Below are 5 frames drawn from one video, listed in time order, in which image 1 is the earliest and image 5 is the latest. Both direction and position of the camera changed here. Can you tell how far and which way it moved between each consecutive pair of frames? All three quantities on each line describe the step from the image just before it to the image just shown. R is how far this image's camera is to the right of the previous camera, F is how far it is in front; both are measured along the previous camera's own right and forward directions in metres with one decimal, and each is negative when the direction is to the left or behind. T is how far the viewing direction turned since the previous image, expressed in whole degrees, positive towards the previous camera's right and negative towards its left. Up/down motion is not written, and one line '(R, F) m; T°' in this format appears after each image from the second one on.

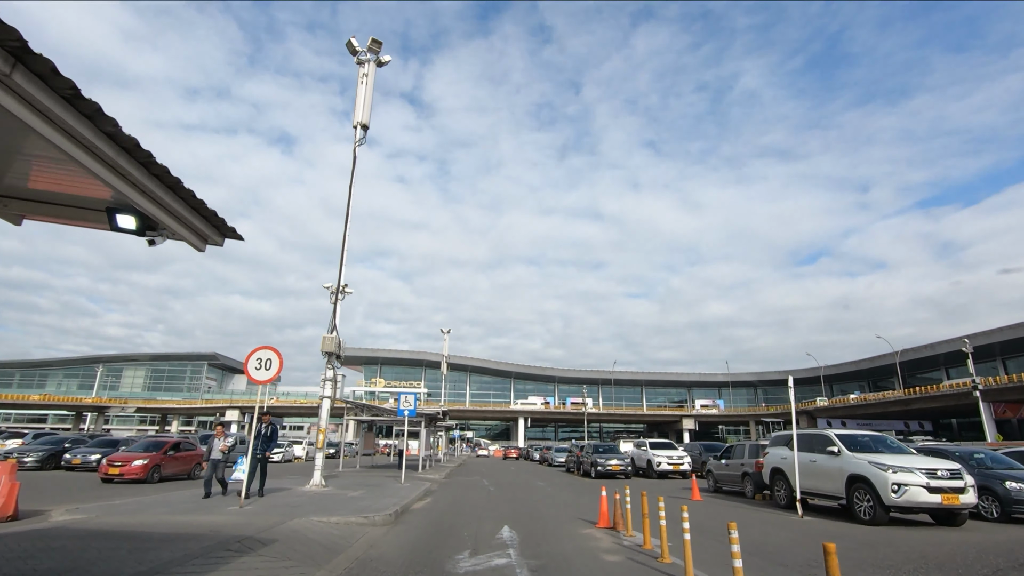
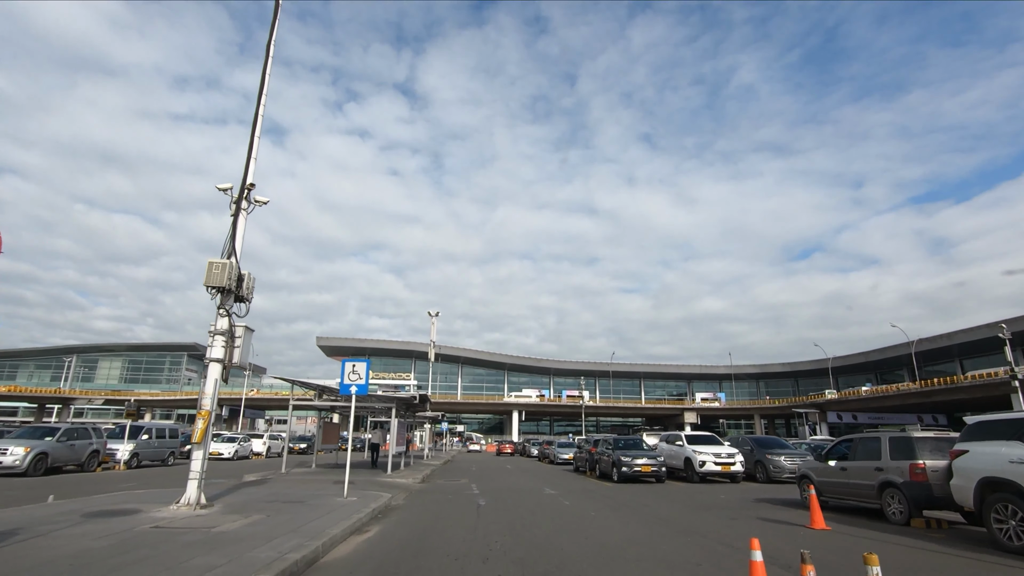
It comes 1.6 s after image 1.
(-0.2, +6.5) m; +1°
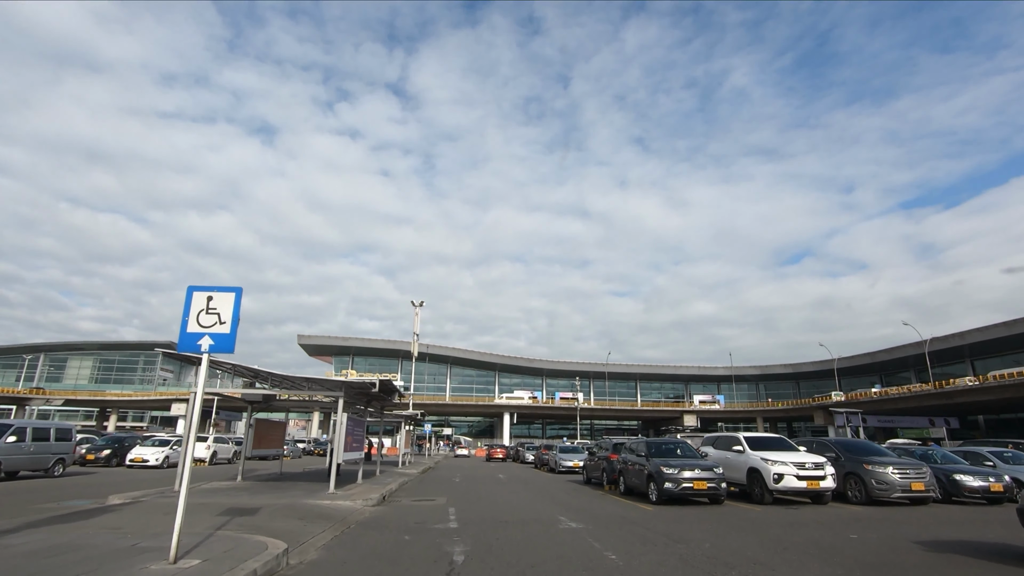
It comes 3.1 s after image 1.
(-0.1, +6.2) m; +1°
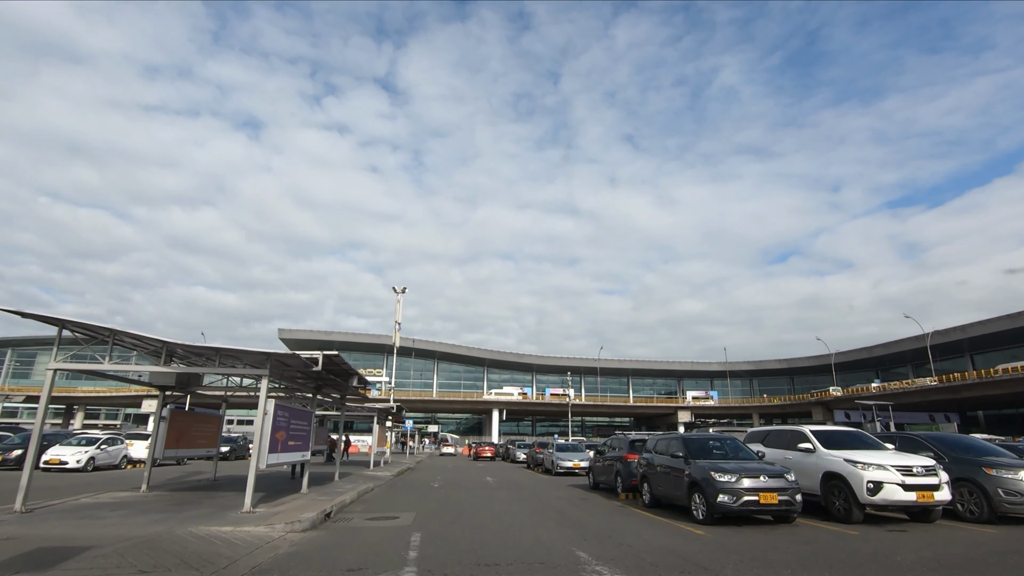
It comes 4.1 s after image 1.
(-0.1, +4.3) m; +1°
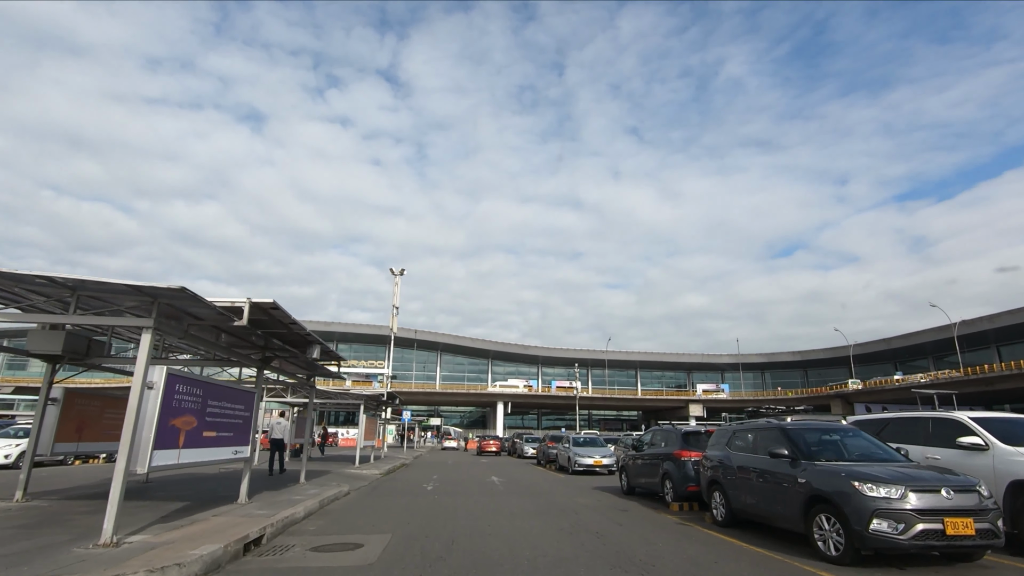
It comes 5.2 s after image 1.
(-0.2, +4.0) m; 0°
